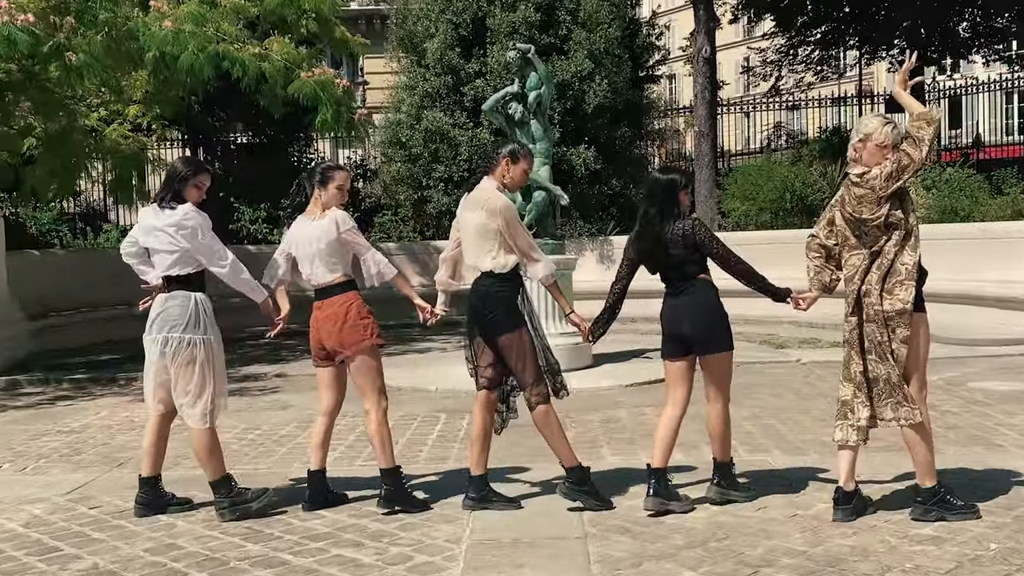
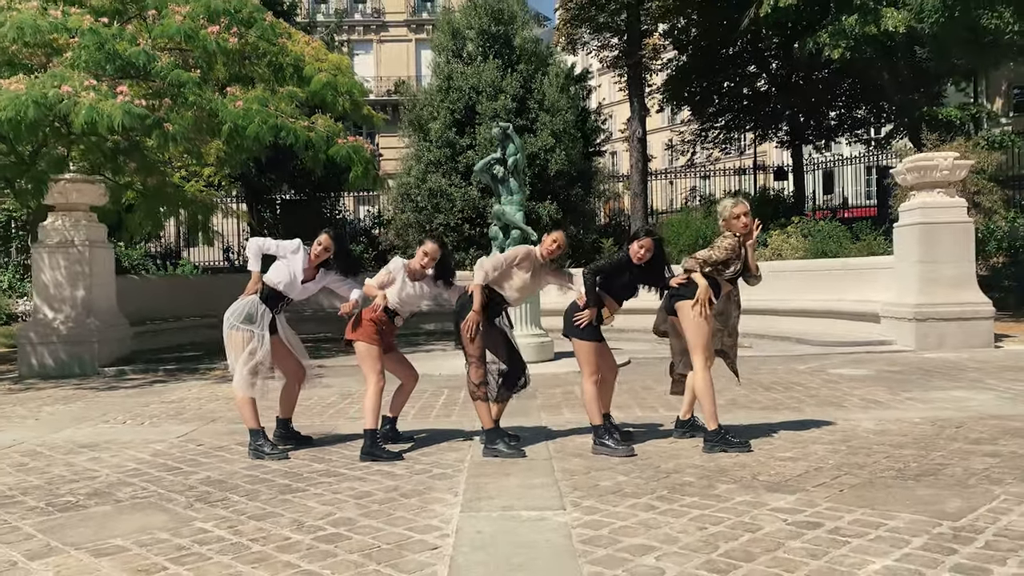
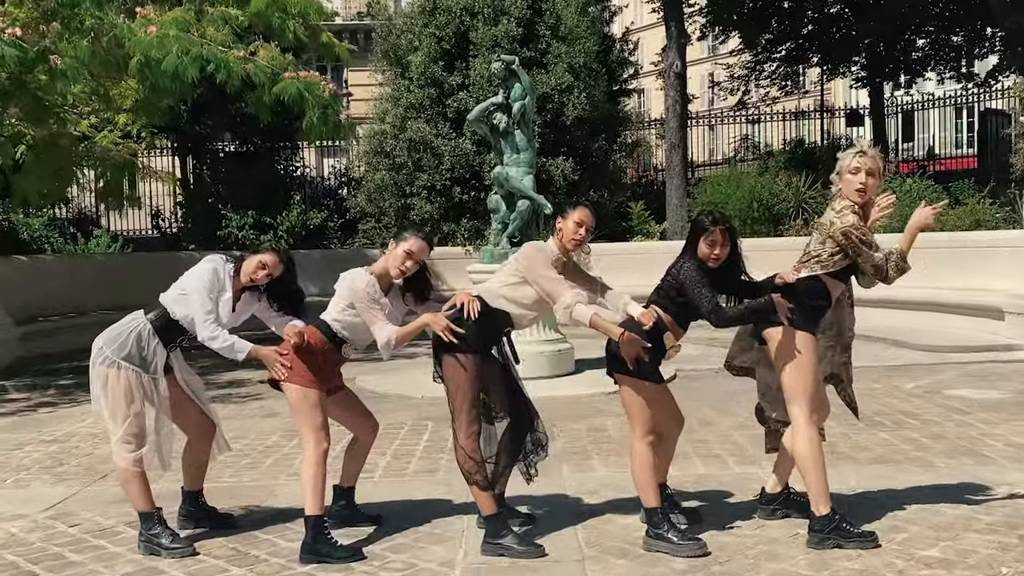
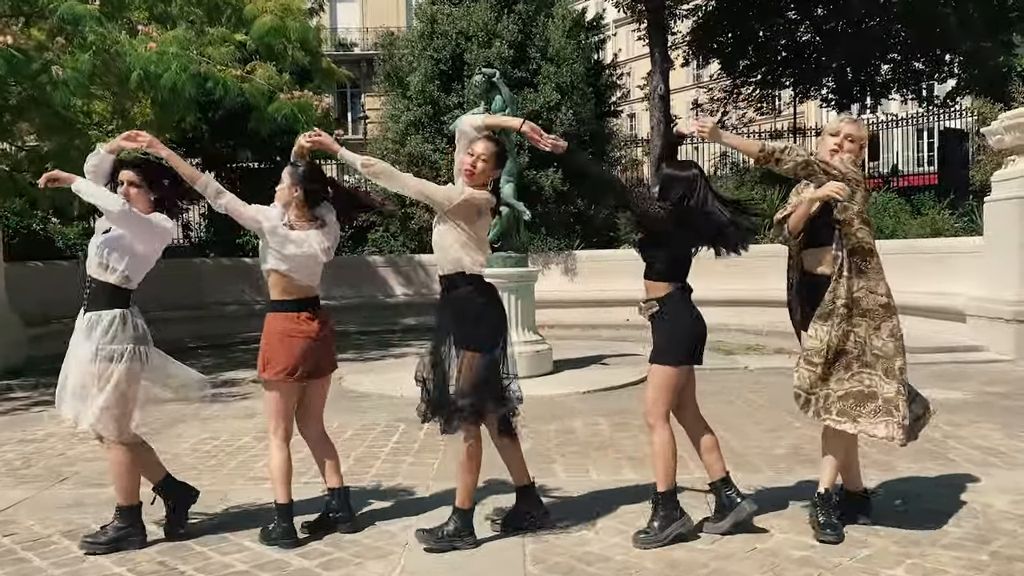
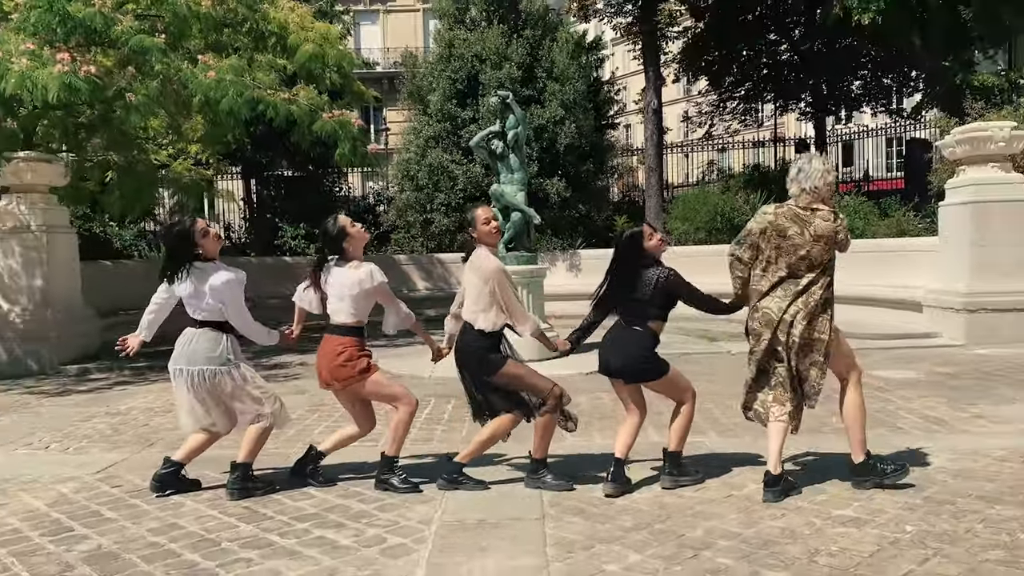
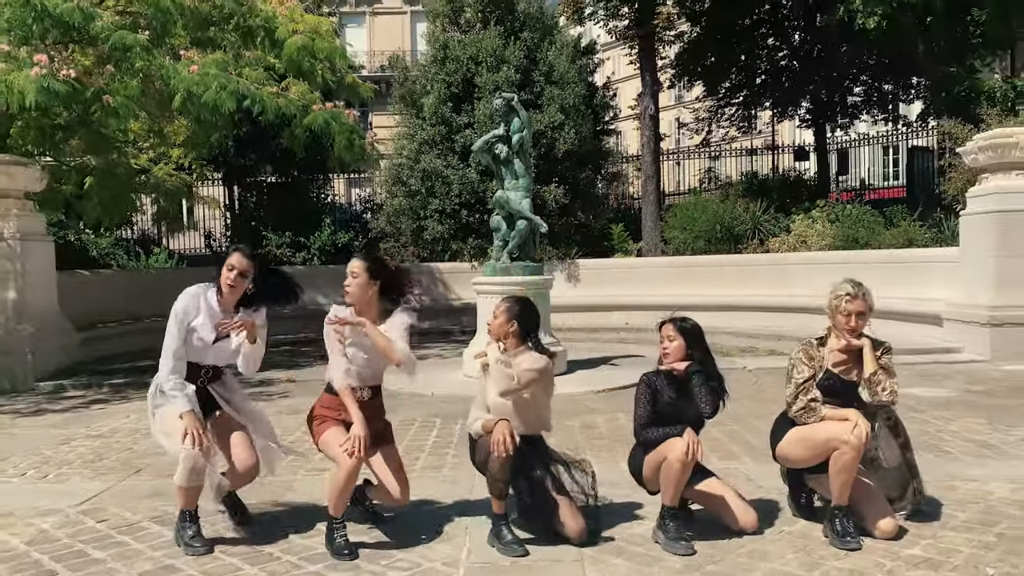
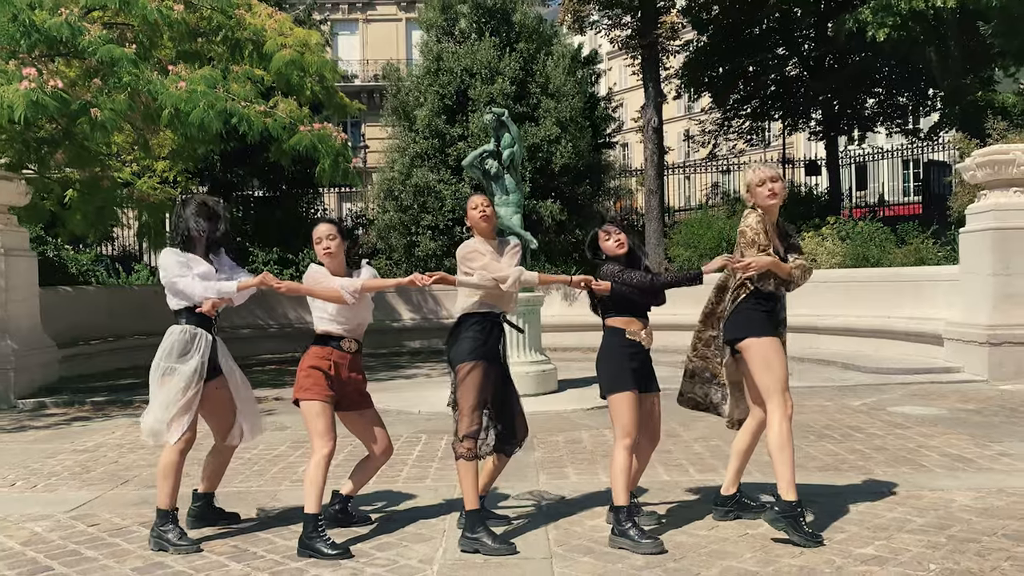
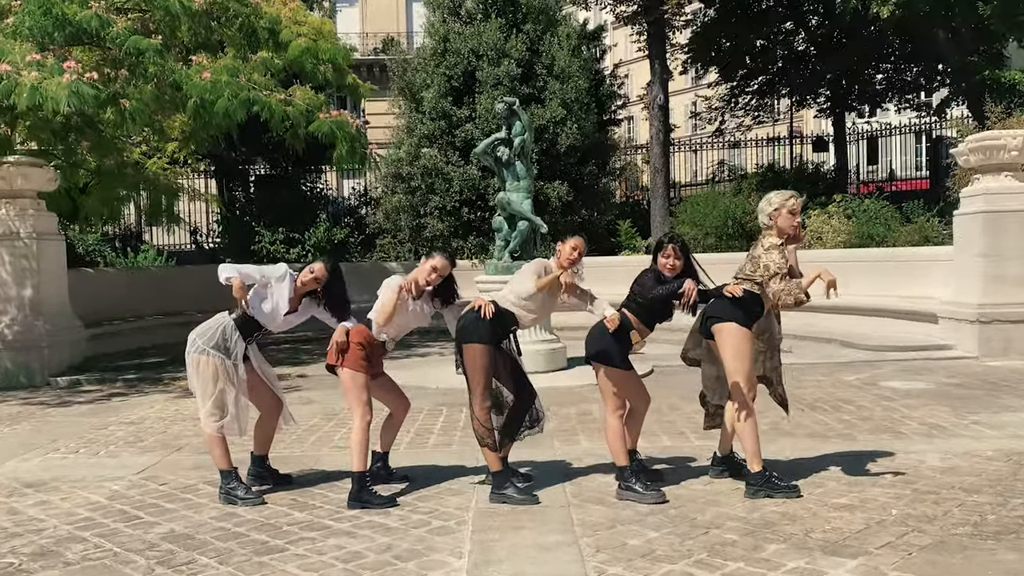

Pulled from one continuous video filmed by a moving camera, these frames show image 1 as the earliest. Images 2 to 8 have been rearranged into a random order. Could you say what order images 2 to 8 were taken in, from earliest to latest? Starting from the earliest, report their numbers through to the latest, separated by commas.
5, 4, 7, 2, 8, 3, 6
